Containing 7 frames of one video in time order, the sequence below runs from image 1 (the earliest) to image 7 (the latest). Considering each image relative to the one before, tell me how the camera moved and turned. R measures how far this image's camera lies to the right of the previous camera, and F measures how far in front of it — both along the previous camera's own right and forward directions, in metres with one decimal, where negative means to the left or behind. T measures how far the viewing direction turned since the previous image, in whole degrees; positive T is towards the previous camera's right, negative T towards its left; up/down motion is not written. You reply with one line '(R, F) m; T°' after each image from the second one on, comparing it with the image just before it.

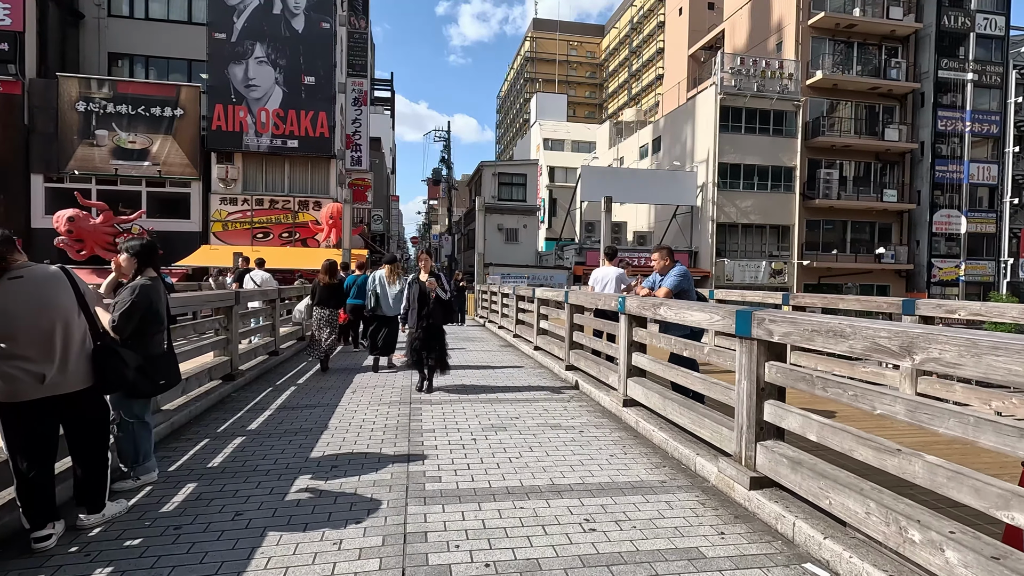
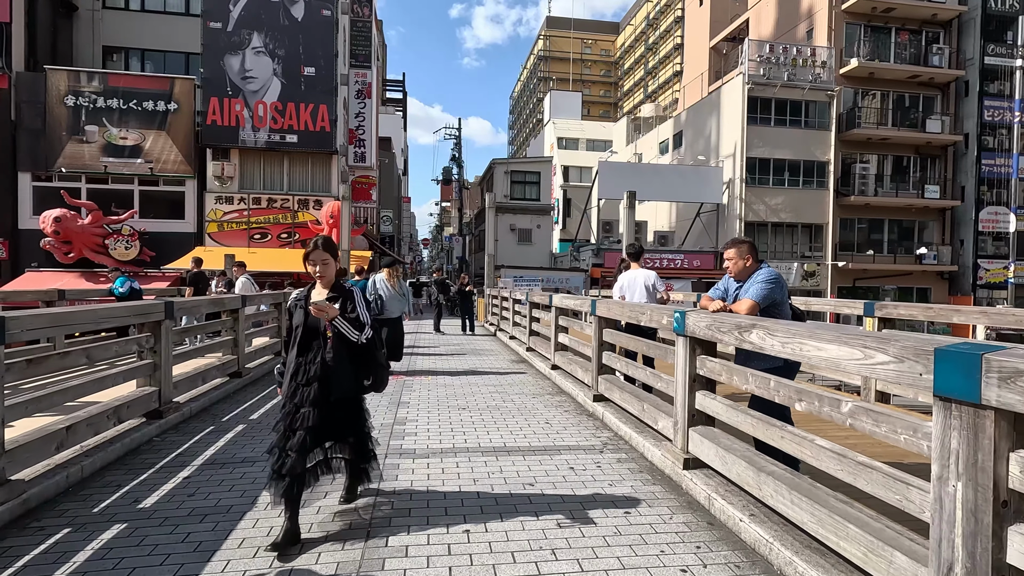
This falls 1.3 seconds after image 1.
(0.0, +1.6) m; -1°
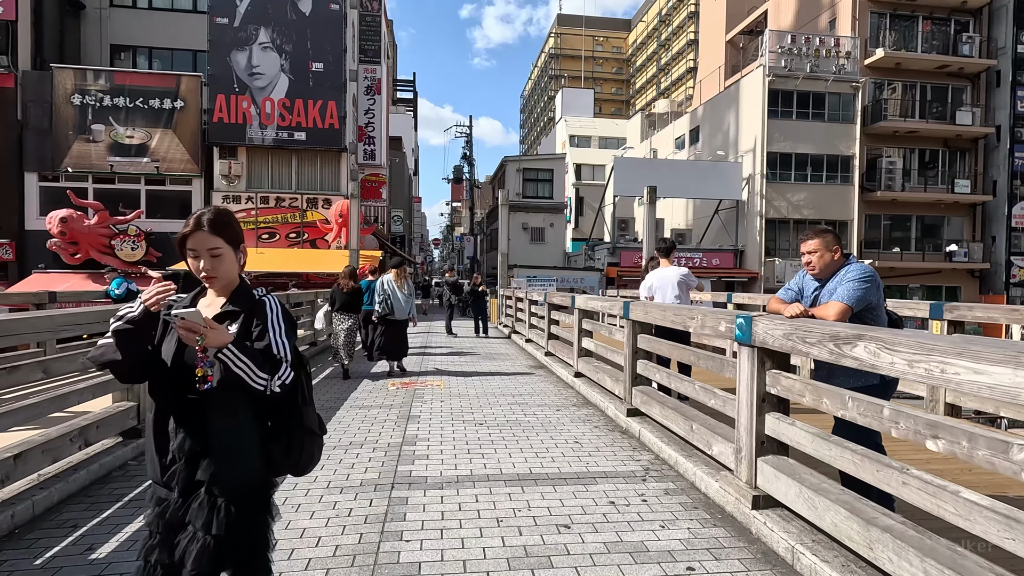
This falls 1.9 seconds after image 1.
(-0.1, +0.6) m; -1°
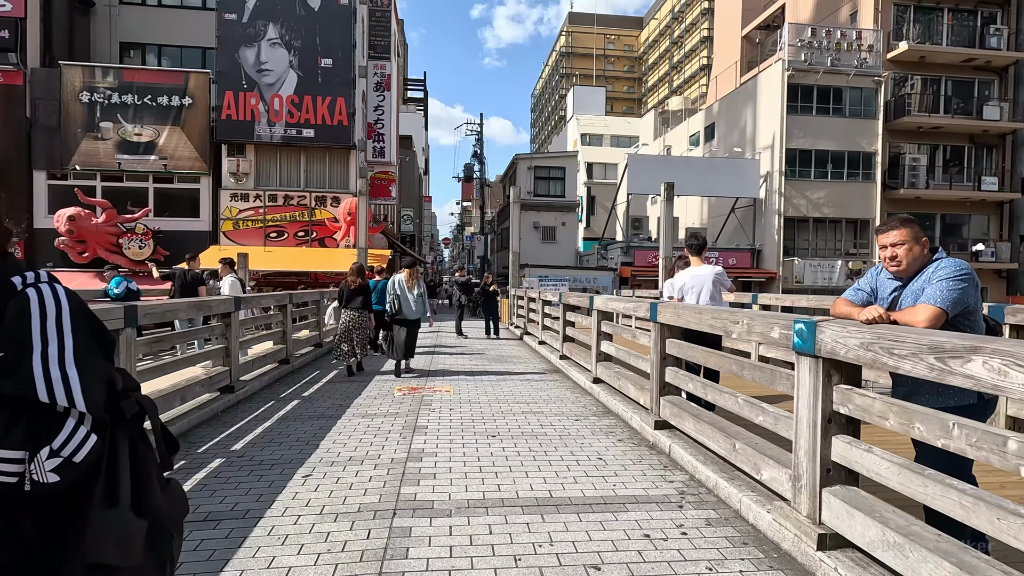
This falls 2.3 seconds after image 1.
(-0.1, +0.5) m; -1°
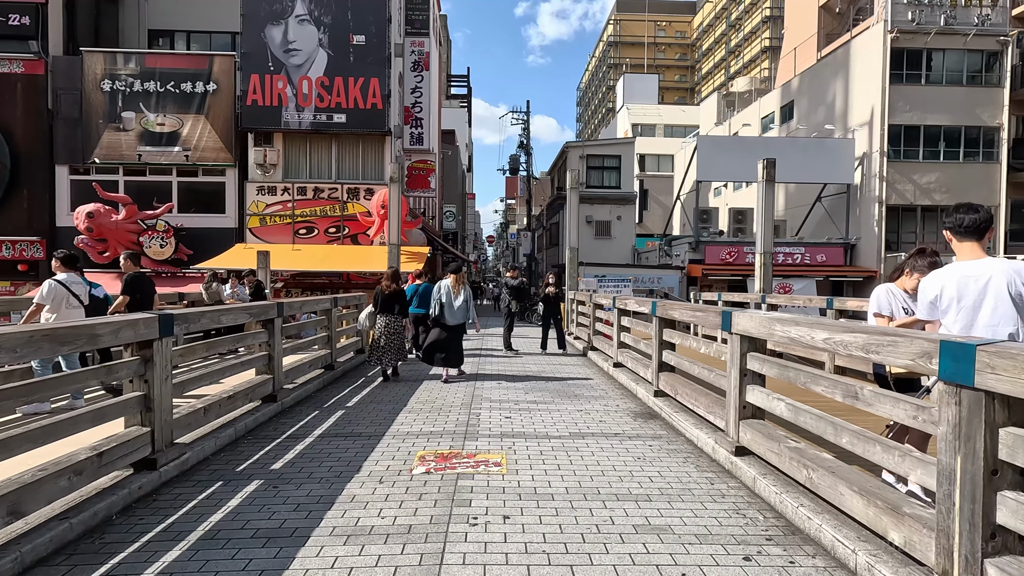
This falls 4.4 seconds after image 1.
(-0.4, +2.5) m; -5°
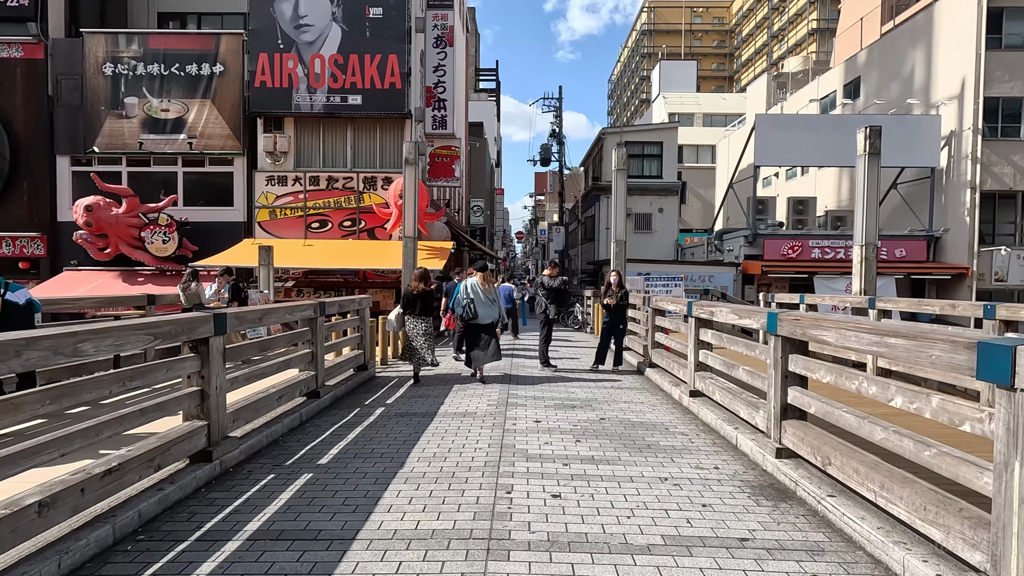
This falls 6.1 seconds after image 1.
(-0.1, +2.0) m; -3°
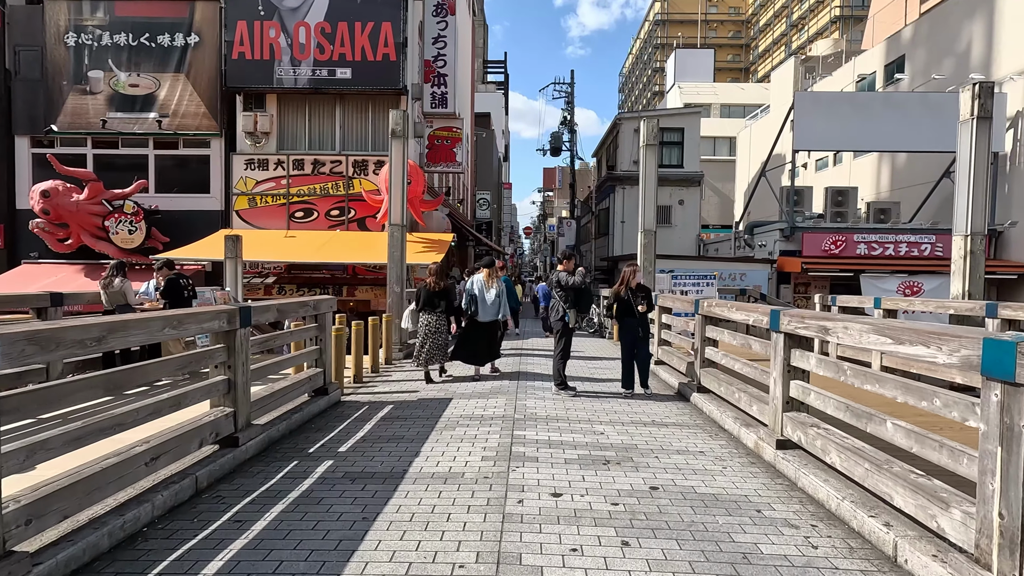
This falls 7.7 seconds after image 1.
(0.0, +1.9) m; -1°
